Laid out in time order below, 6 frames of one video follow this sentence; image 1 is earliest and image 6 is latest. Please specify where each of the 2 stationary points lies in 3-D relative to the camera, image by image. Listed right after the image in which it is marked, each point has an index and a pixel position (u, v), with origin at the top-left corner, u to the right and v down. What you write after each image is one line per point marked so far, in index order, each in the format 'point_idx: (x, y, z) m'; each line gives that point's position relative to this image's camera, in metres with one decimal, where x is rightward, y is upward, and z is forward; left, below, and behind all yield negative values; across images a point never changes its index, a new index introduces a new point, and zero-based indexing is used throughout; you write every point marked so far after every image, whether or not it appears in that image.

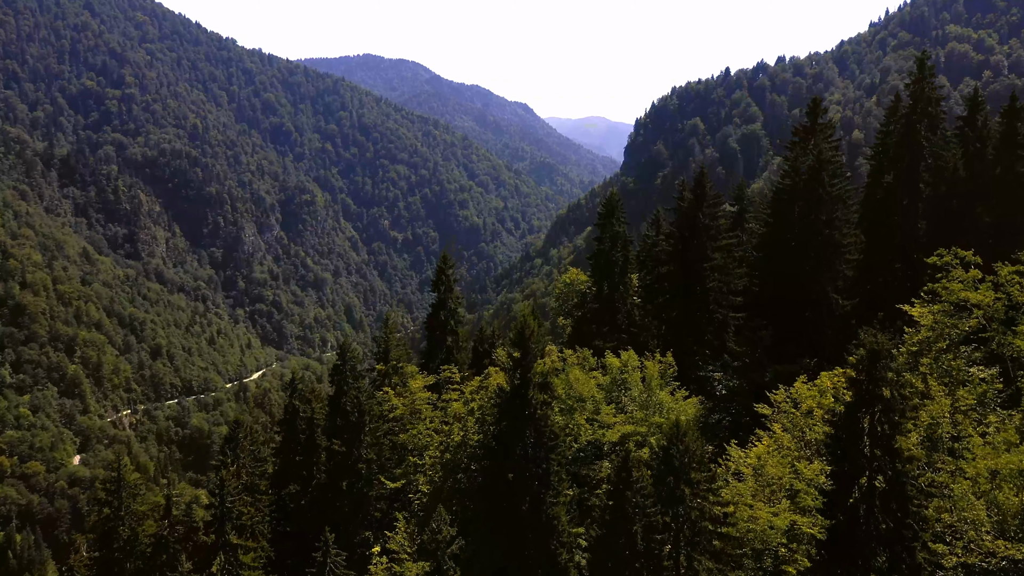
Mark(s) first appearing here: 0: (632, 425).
0: (+3.5, -4.1, +16.2) m
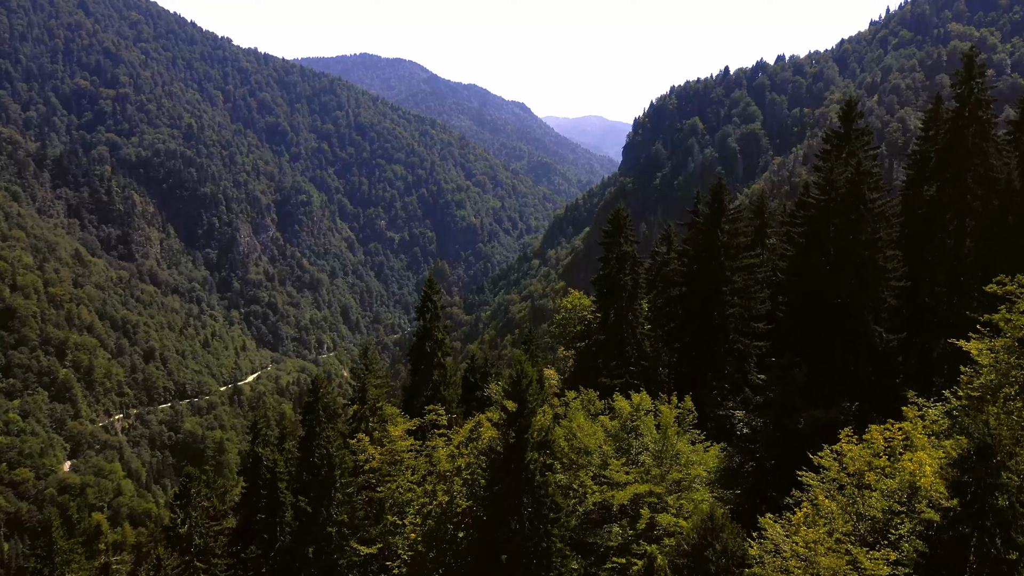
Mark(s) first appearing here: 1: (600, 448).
0: (+3.3, -4.9, +14.1) m
1: (+2.5, -4.7, +15.8) m
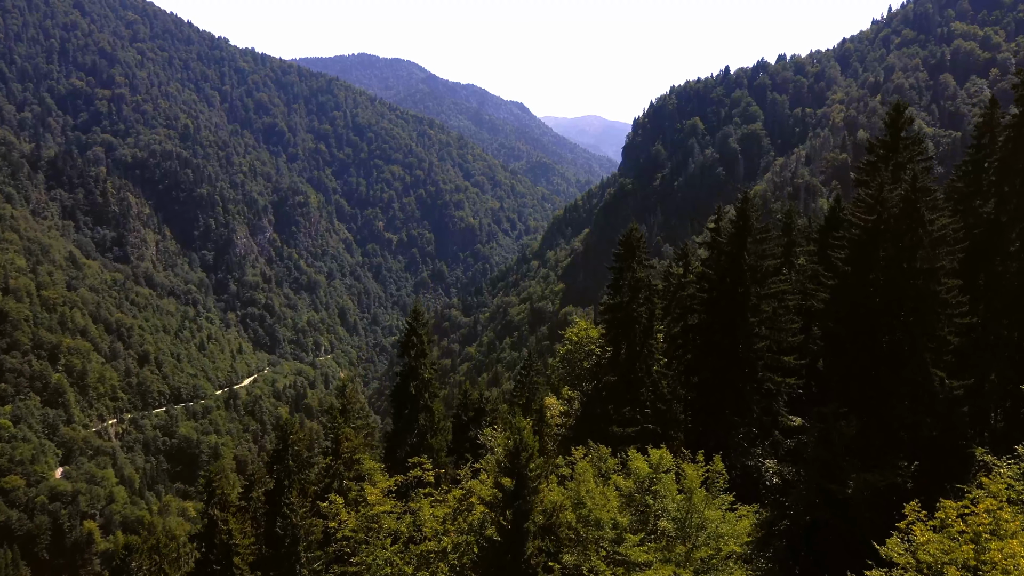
0: (+3.3, -5.8, +11.9) m
1: (+2.4, -5.5, +13.7) m
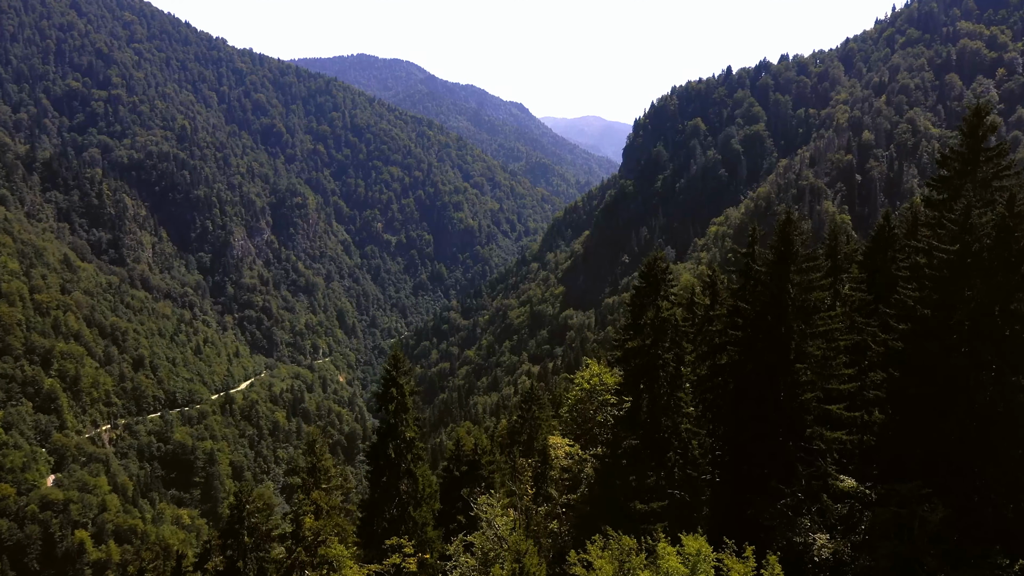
0: (+3.3, -6.6, +9.4) m
1: (+2.4, -6.4, +11.2) m
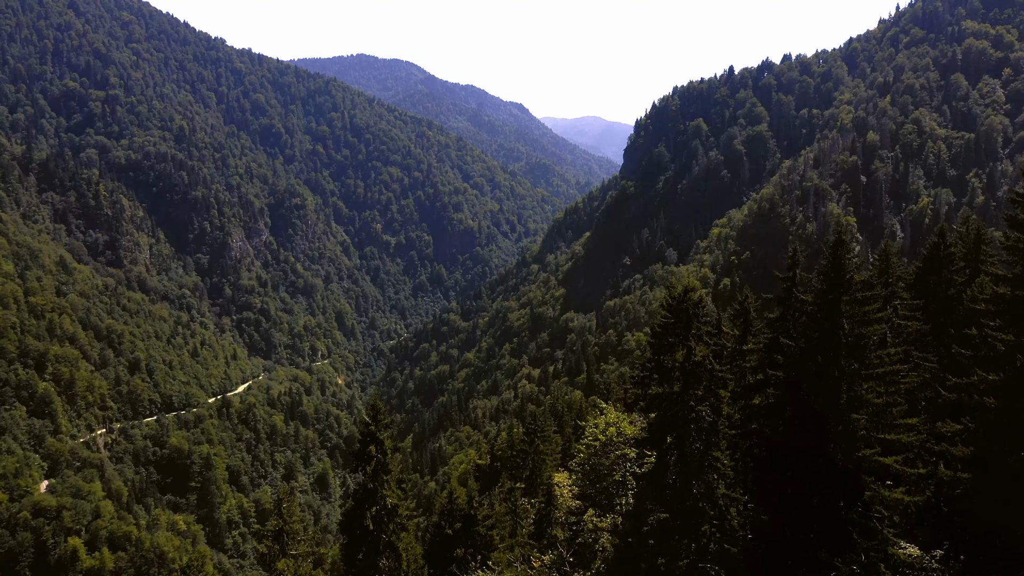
0: (+3.3, -7.3, +7.4) m
1: (+2.4, -7.0, +9.2) m
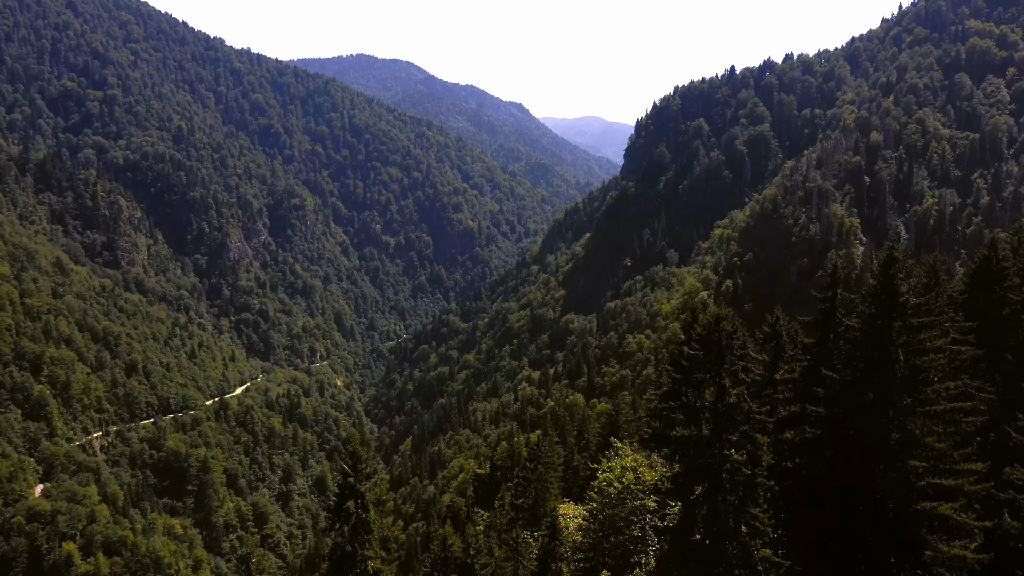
0: (+3.3, -7.7, +5.9) m
1: (+2.5, -7.5, +7.7) m
